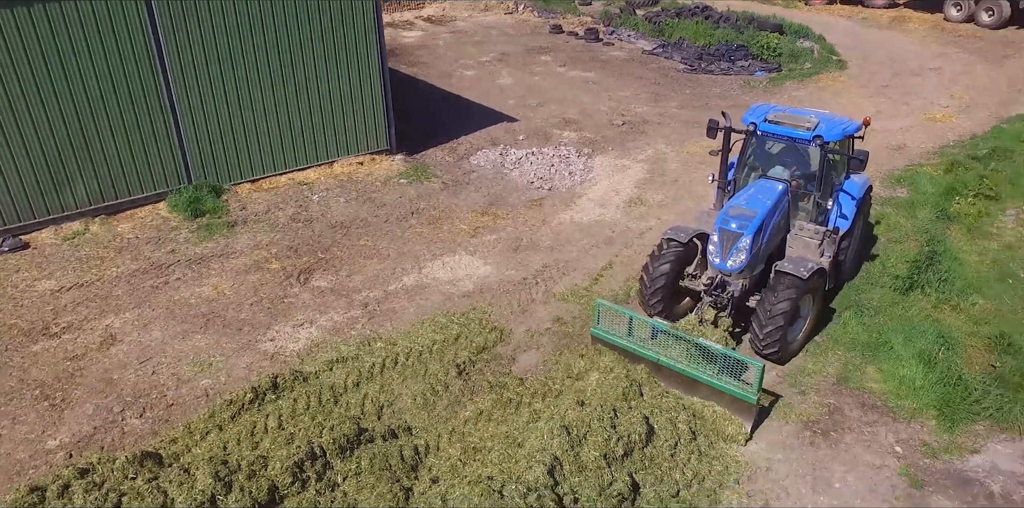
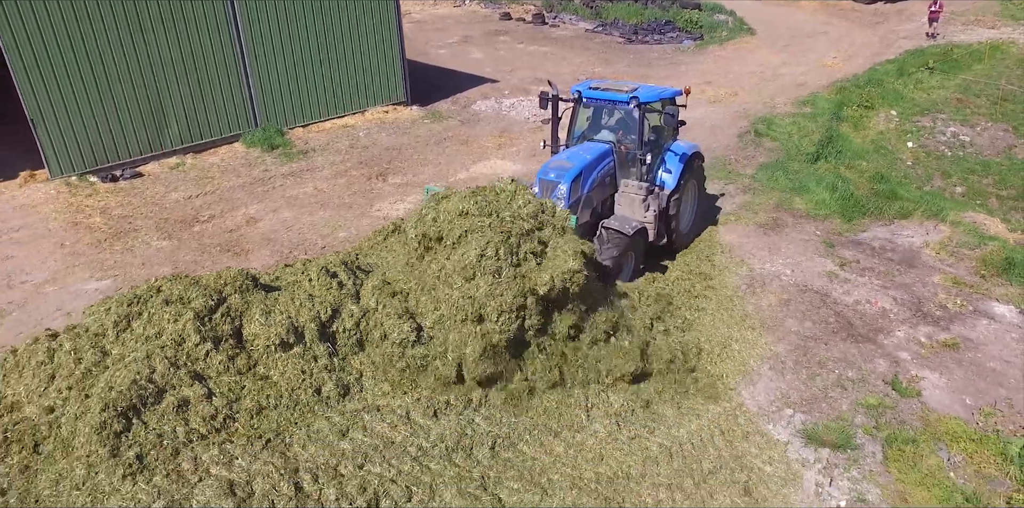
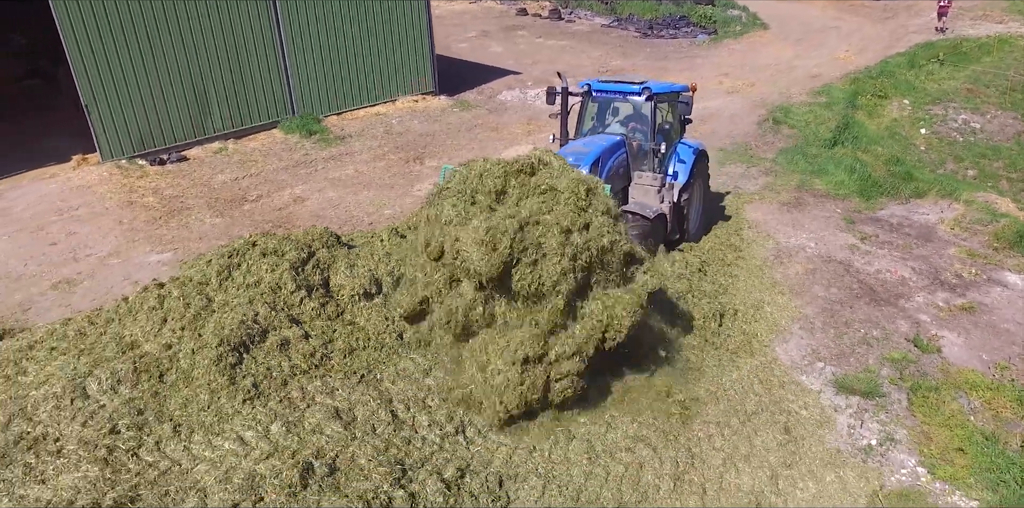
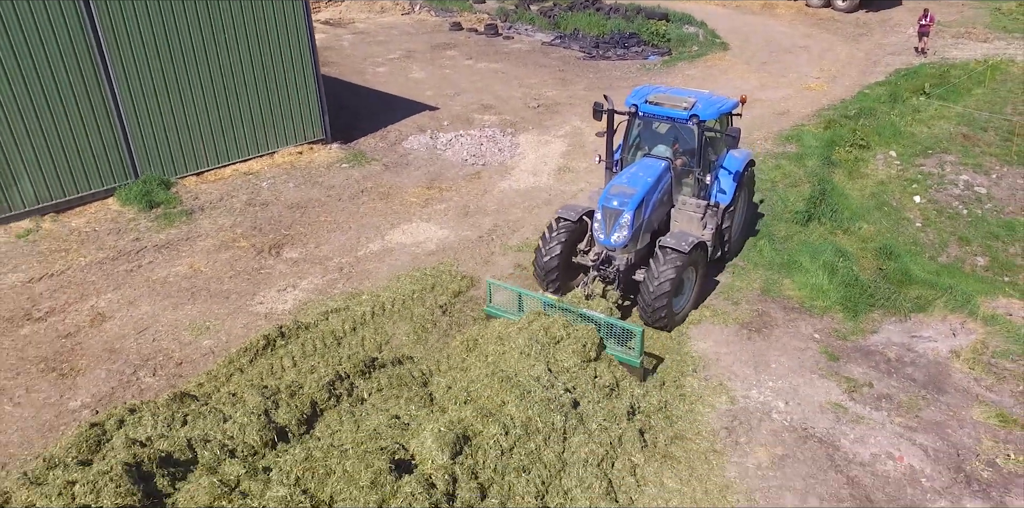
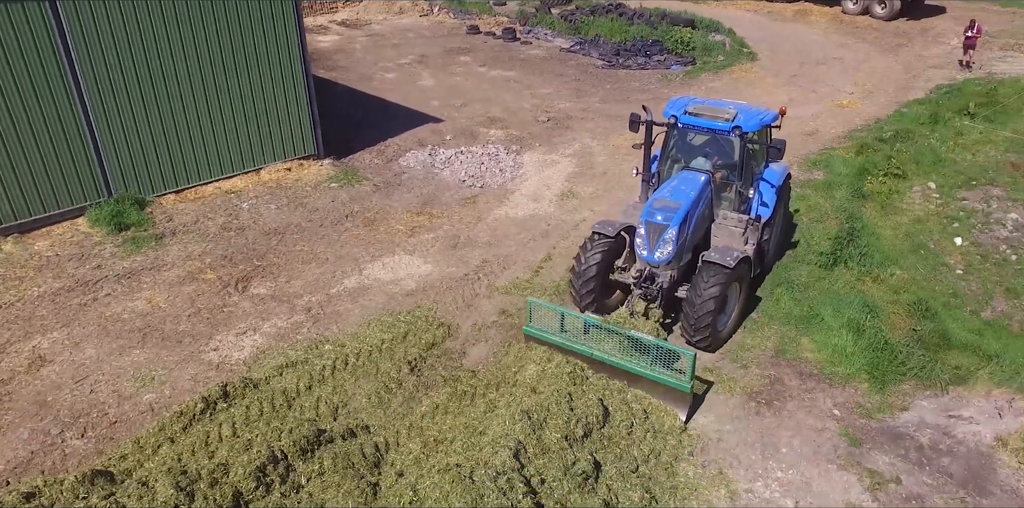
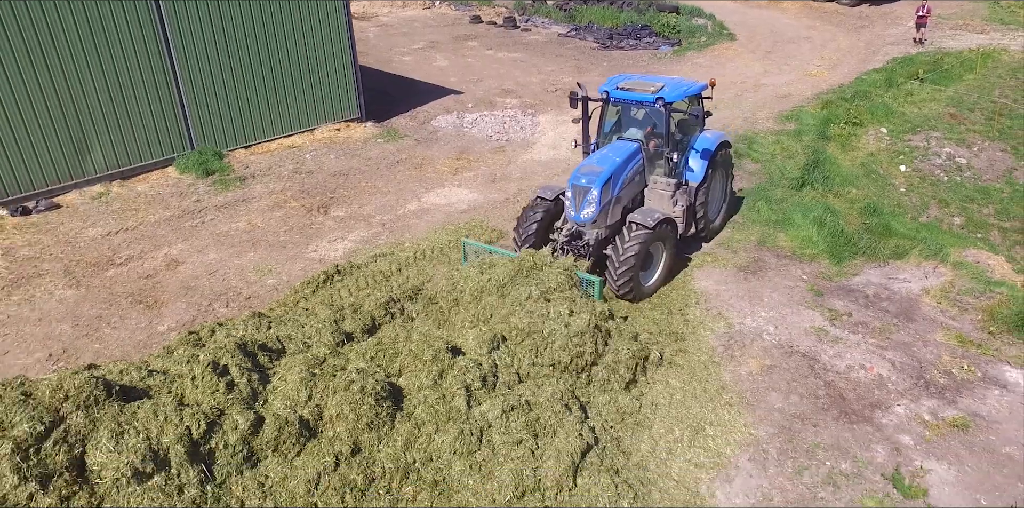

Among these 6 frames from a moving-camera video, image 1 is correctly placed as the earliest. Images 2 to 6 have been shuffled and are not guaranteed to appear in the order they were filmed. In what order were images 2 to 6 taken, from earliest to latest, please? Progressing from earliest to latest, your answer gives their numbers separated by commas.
5, 4, 6, 2, 3
